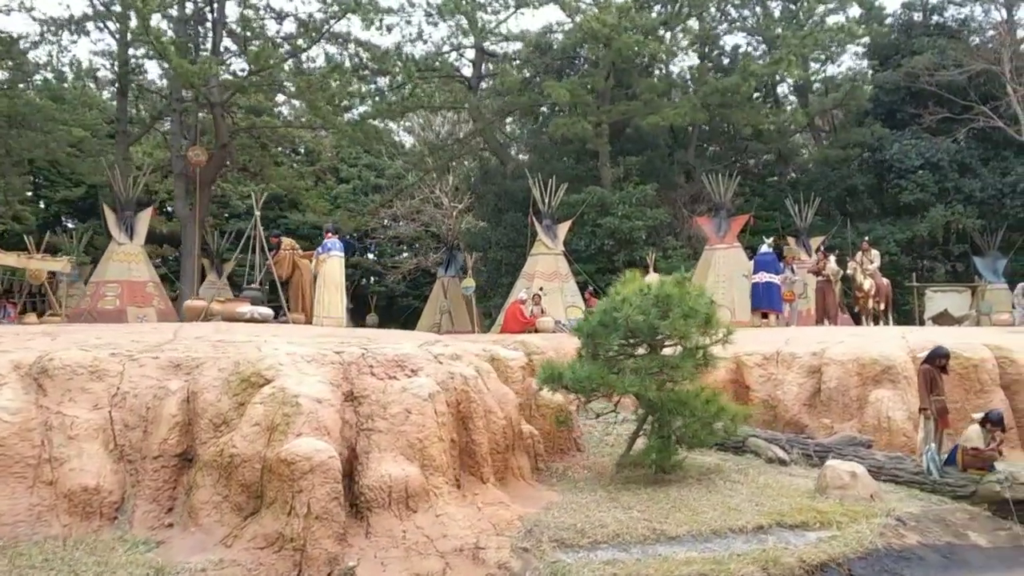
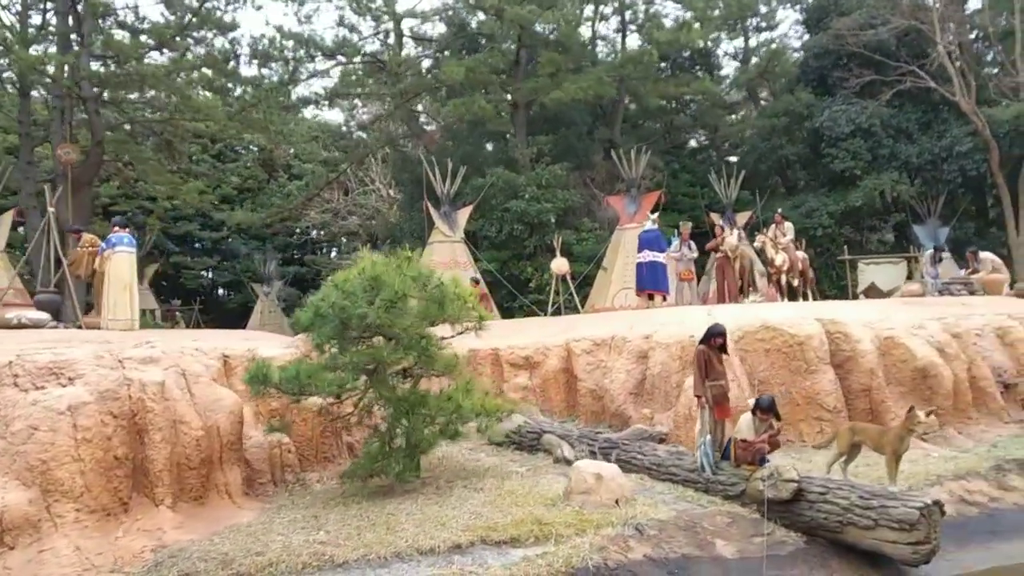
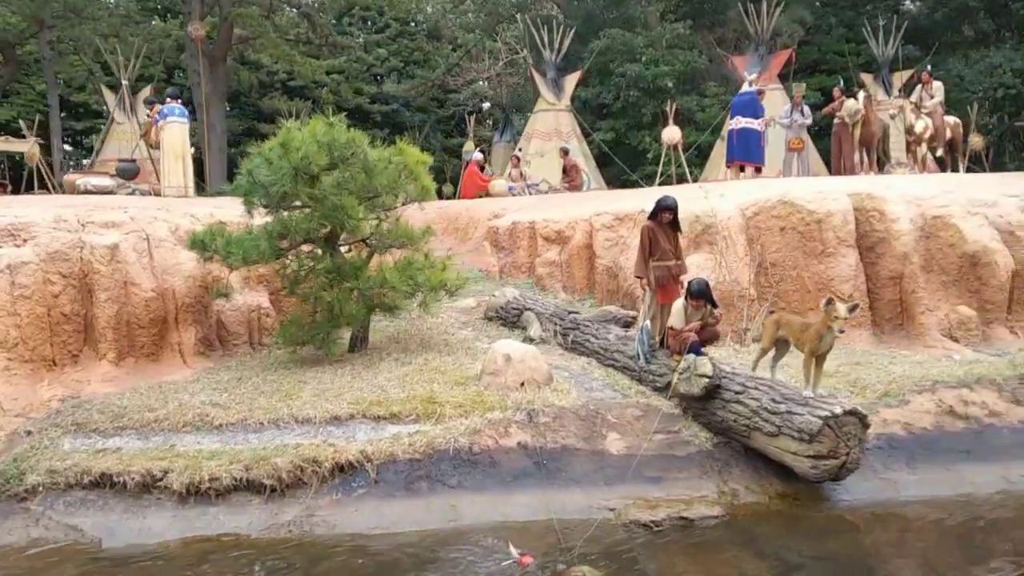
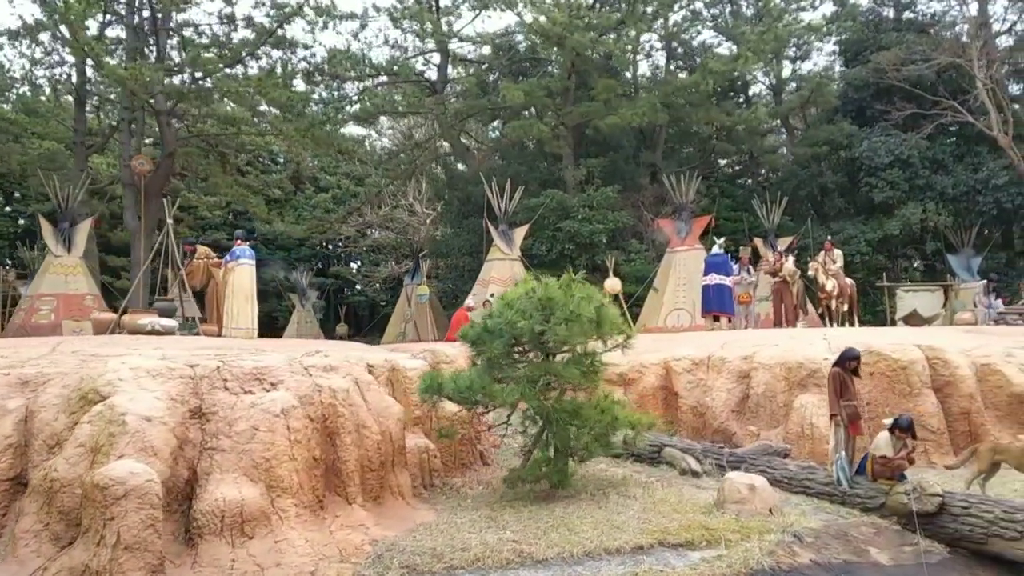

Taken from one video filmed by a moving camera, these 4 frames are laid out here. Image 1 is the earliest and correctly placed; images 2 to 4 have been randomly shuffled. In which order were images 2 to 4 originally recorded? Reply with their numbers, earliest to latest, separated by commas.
4, 2, 3
